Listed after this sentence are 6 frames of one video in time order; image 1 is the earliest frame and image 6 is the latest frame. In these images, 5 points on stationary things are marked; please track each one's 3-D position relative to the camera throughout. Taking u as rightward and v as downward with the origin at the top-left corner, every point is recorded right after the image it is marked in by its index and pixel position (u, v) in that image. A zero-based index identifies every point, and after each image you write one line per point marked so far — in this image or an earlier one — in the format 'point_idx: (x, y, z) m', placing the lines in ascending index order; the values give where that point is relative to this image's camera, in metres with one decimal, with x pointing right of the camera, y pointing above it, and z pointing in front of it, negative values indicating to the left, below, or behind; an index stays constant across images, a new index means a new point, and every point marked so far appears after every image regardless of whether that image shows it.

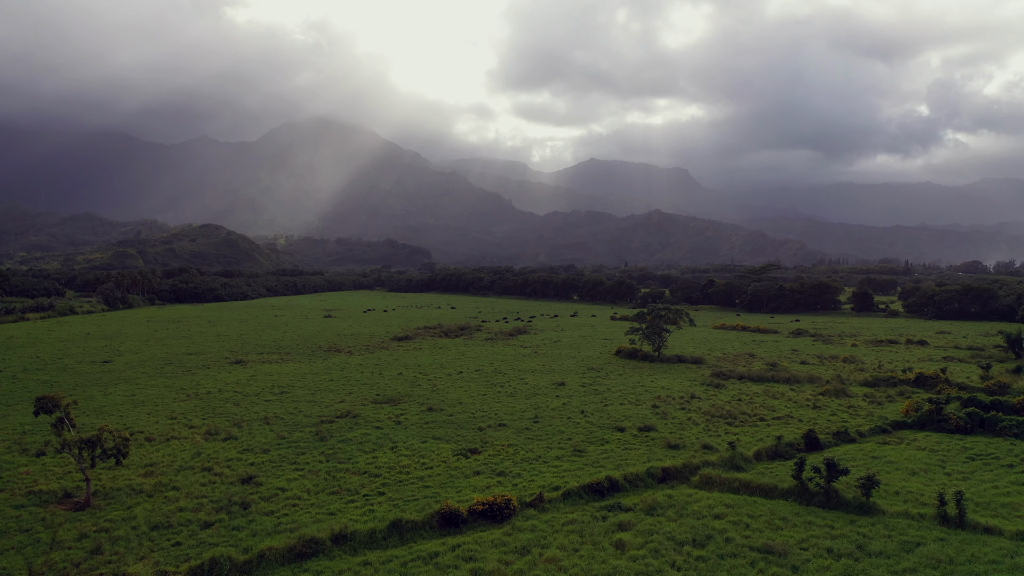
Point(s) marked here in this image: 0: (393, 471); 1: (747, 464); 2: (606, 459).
0: (-3.0, -4.6, +15.9) m
1: (+6.1, -4.5, +16.3) m
2: (+2.5, -4.5, +16.6) m
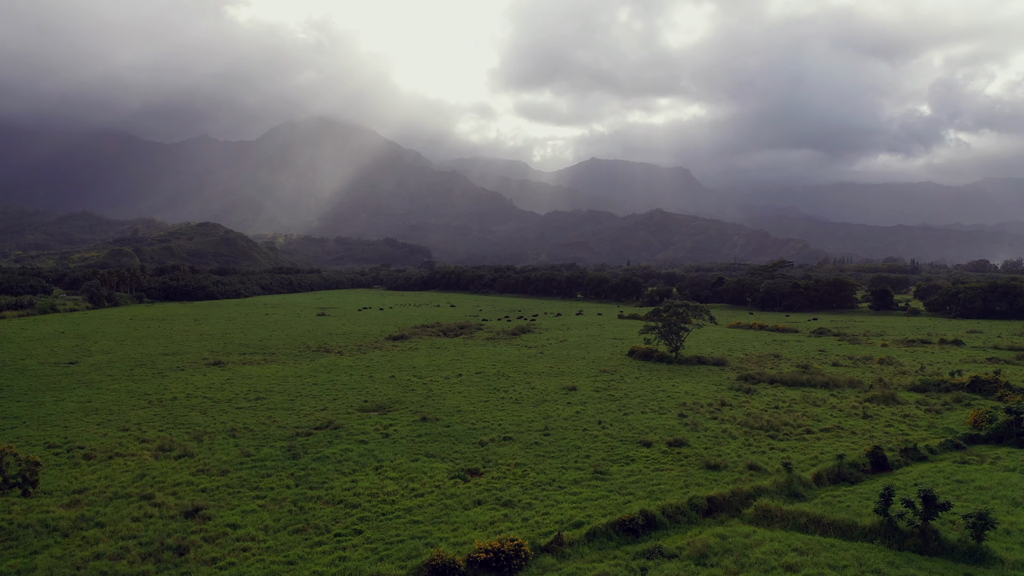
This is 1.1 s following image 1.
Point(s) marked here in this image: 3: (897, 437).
0: (-2.8, -4.3, +12.9) m
1: (+6.2, -4.3, +13.4) m
2: (+2.6, -4.2, +13.7) m
3: (+10.6, -4.1, +17.5) m
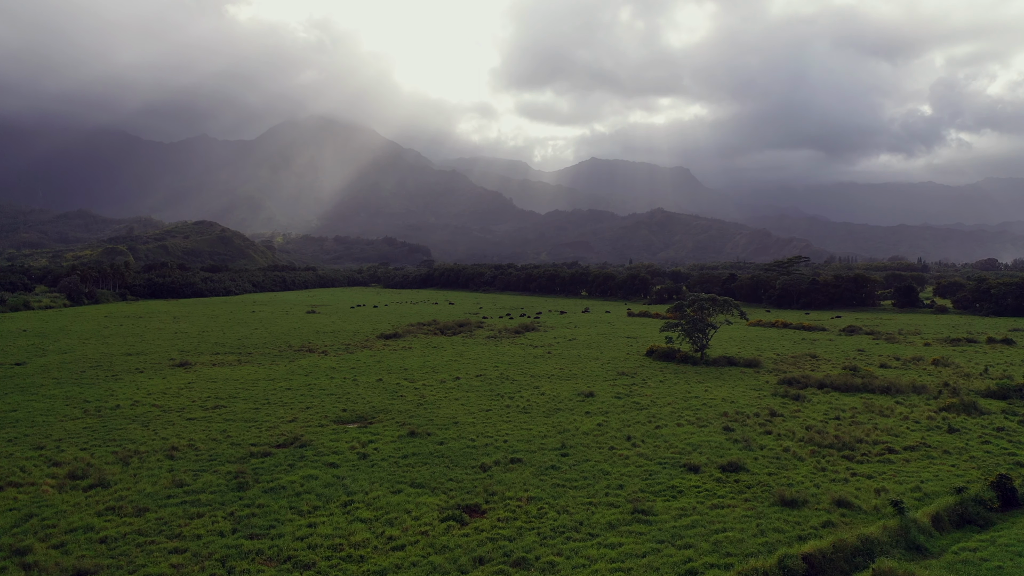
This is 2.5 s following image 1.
0: (-2.6, -3.9, +9.3) m
1: (+6.5, -3.9, +9.8) m
2: (+2.8, -3.9, +10.1) m
3: (+10.8, -3.7, +13.9) m
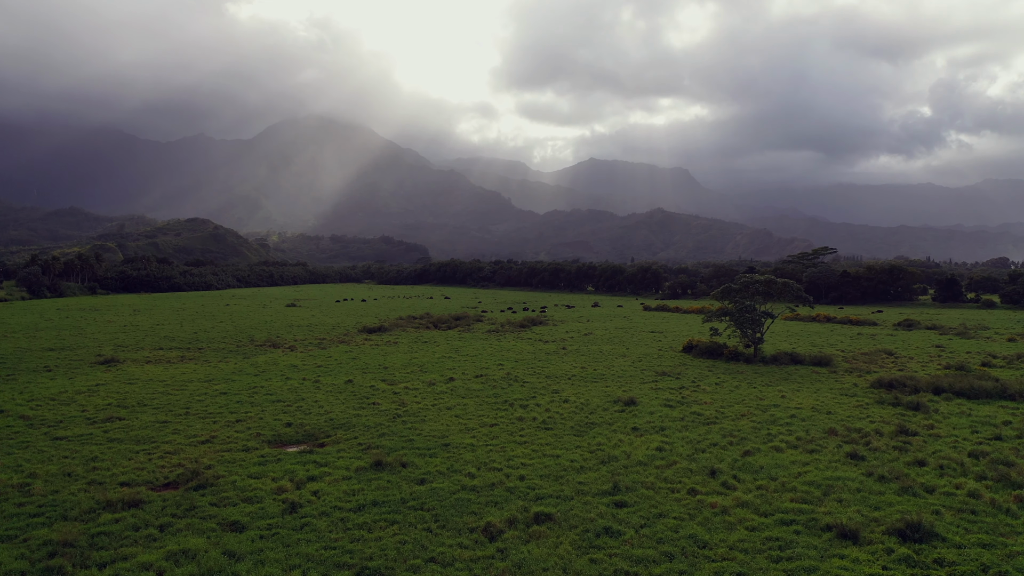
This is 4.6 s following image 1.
0: (-2.3, -3.2, +3.8) m
1: (+6.8, -3.1, +4.3) m
2: (+3.2, -3.1, +4.6) m
3: (+11.2, -3.0, +8.4) m
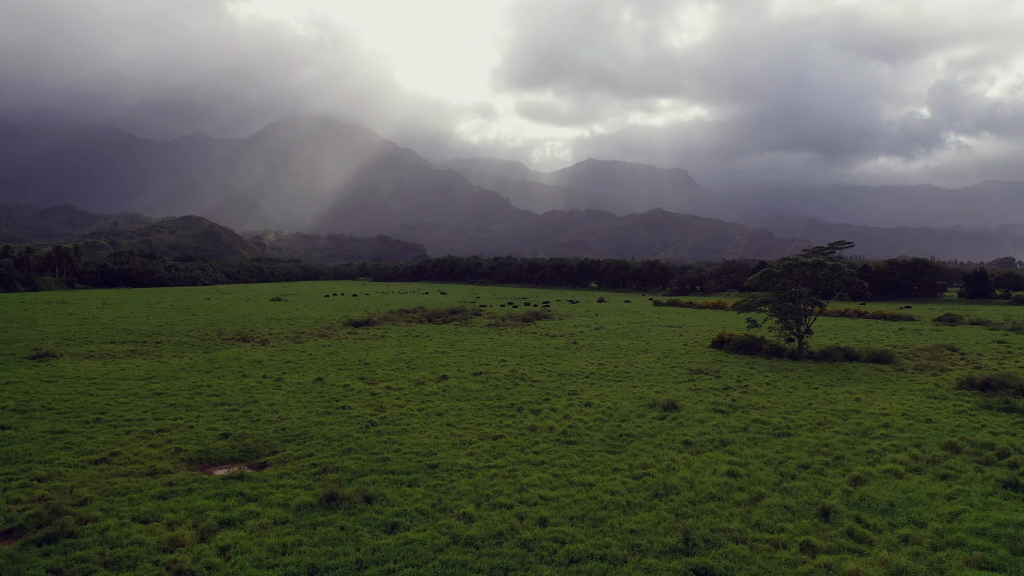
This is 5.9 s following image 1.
0: (-2.1, -2.6, +0.5) m
1: (+7.0, -2.6, +1.1) m
2: (+3.4, -2.6, +1.3) m
3: (+11.3, -2.5, +5.2) m
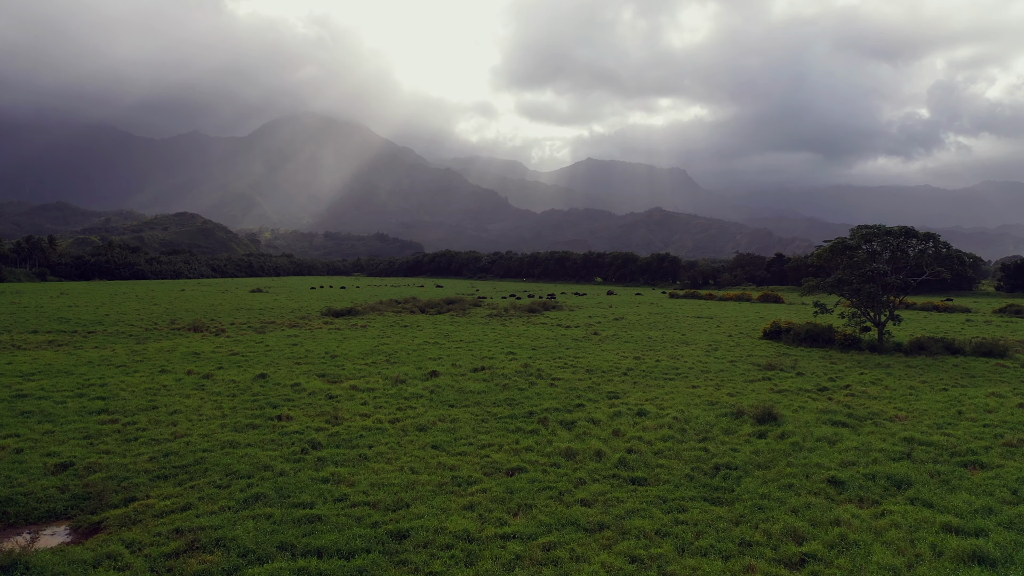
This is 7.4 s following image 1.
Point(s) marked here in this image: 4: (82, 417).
0: (-1.8, -2.0, -3.4) m
1: (+7.2, -2.0, -2.9) m
2: (+3.6, -2.0, -2.6) m
3: (+11.6, -1.9, +1.3) m
4: (-5.5, -1.6, +8.1) m
